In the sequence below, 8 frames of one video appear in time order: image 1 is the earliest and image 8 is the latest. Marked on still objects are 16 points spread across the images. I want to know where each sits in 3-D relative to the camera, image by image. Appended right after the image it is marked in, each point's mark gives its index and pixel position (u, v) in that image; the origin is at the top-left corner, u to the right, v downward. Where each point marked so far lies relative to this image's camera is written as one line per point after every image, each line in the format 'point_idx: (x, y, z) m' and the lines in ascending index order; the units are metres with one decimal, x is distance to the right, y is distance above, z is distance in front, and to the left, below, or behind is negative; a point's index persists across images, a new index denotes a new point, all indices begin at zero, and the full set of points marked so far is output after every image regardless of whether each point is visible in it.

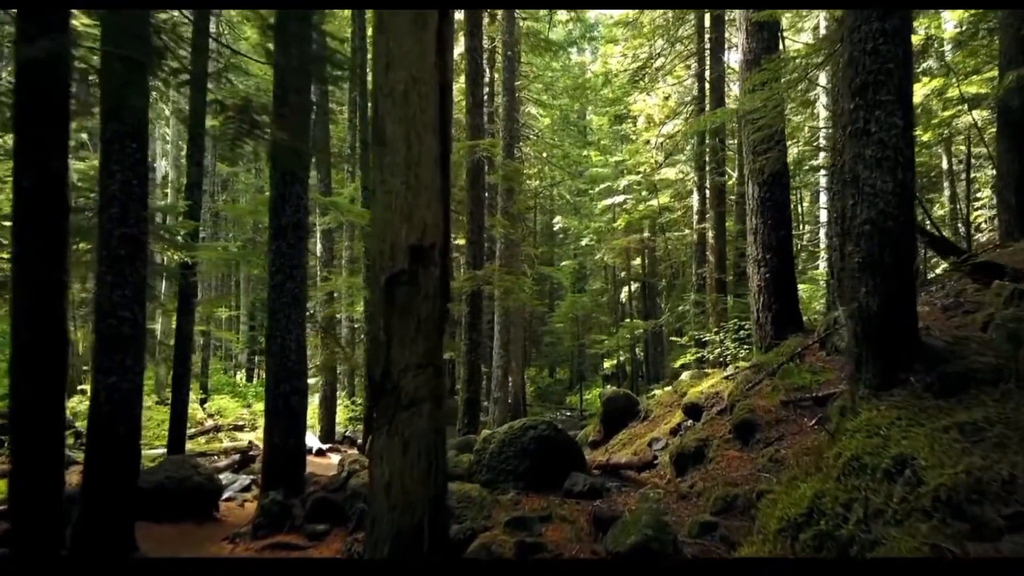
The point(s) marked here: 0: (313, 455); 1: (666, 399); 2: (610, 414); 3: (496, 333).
0: (-4.6, -4.0, +16.2) m
1: (+2.1, -1.6, +9.4) m
2: (+1.3, -1.8, +9.4) m
3: (-0.4, -1.3, +19.5) m
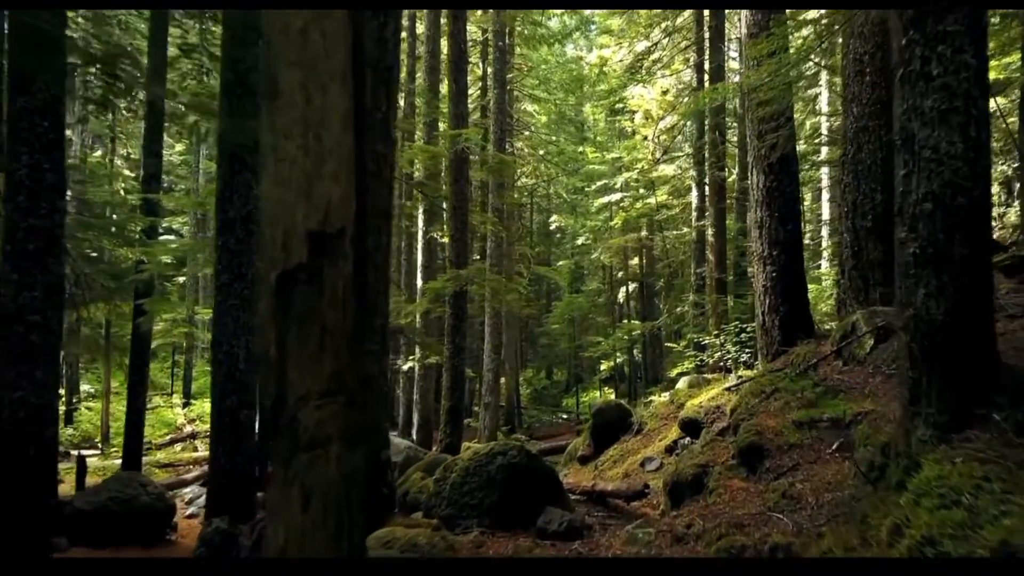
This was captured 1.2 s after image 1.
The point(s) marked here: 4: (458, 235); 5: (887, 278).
0: (-4.9, -4.0, +15.4) m
1: (+1.8, -1.6, +8.6) m
2: (+1.1, -1.8, +8.6) m
3: (-0.7, -1.3, +18.7) m
4: (-1.0, +0.9, +11.8) m
5: (+4.8, +0.1, +8.8) m
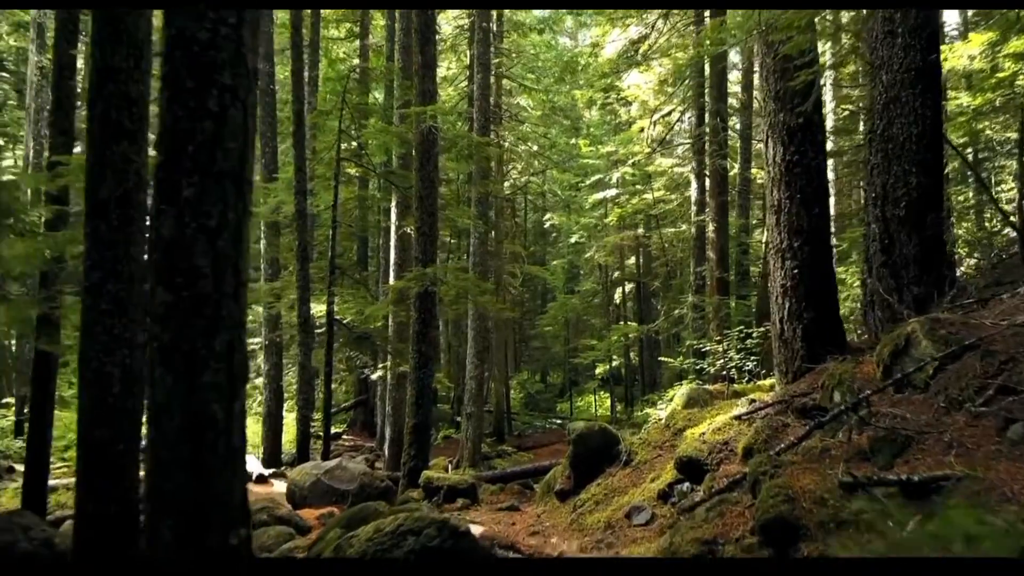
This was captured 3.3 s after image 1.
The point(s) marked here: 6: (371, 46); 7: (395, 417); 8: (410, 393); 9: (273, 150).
0: (-5.2, -4.0, +14.0) m
1: (+1.5, -1.6, +7.1) m
2: (+0.7, -1.8, +7.2) m
3: (-1.1, -1.3, +17.3) m
4: (-1.3, +0.9, +10.4) m
5: (+4.4, +0.1, +7.4) m
6: (-3.7, +6.4, +18.1) m
7: (-2.1, -2.3, +12.5) m
8: (-1.5, -1.6, +10.2) m
9: (-5.6, +3.2, +16.2) m
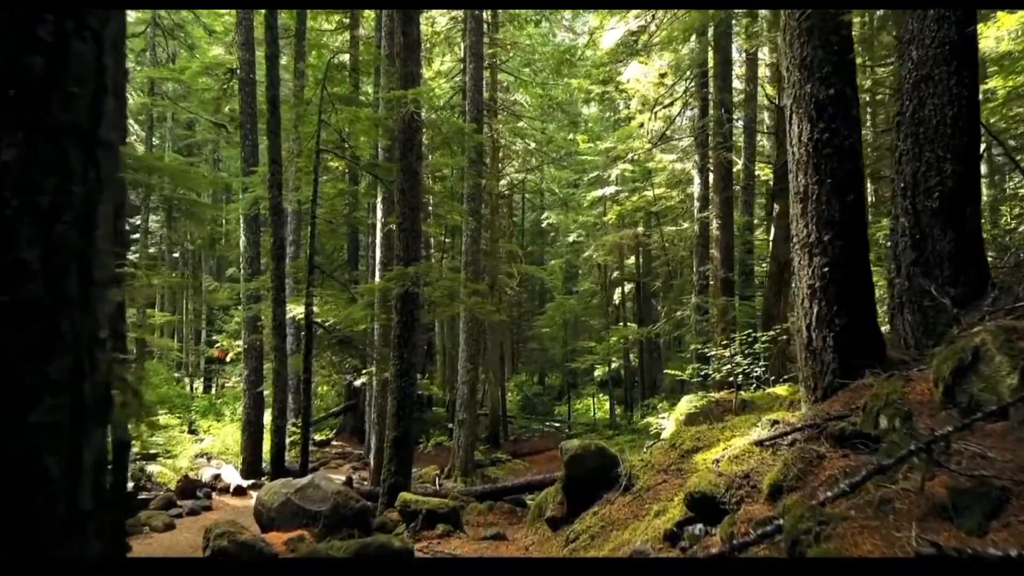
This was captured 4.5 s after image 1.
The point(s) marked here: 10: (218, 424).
0: (-5.4, -4.0, +13.2) m
1: (+1.3, -1.6, +6.3) m
2: (+0.6, -1.8, +6.4) m
3: (-1.2, -1.3, +16.5) m
4: (-1.5, +0.9, +9.5) m
5: (+4.3, +0.1, +6.6) m
6: (-3.8, +6.4, +17.3) m
7: (-2.3, -2.4, +11.7) m
8: (-1.6, -1.6, +9.3) m
9: (-5.8, +3.2, +15.4) m
10: (-8.5, -3.9, +19.9) m
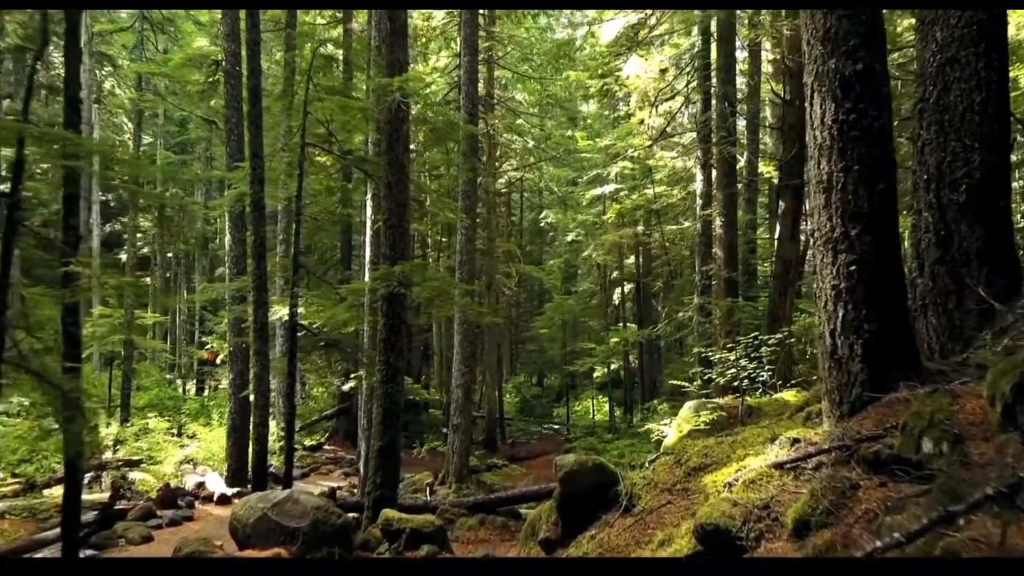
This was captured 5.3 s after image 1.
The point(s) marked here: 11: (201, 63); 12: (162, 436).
0: (-5.5, -4.0, +12.7) m
1: (+1.2, -1.6, +5.8) m
2: (+0.5, -1.8, +5.9) m
3: (-1.3, -1.3, +15.9) m
4: (-1.6, +0.9, +9.0) m
5: (+4.2, +0.1, +6.1) m
6: (-3.9, +6.3, +16.8) m
7: (-2.4, -2.4, +11.2) m
8: (-1.7, -1.6, +8.8) m
9: (-5.8, +3.2, +14.8) m
10: (-8.6, -3.9, +19.4) m
11: (-6.7, +4.9, +14.9) m
12: (-9.2, -3.9, +18.1) m
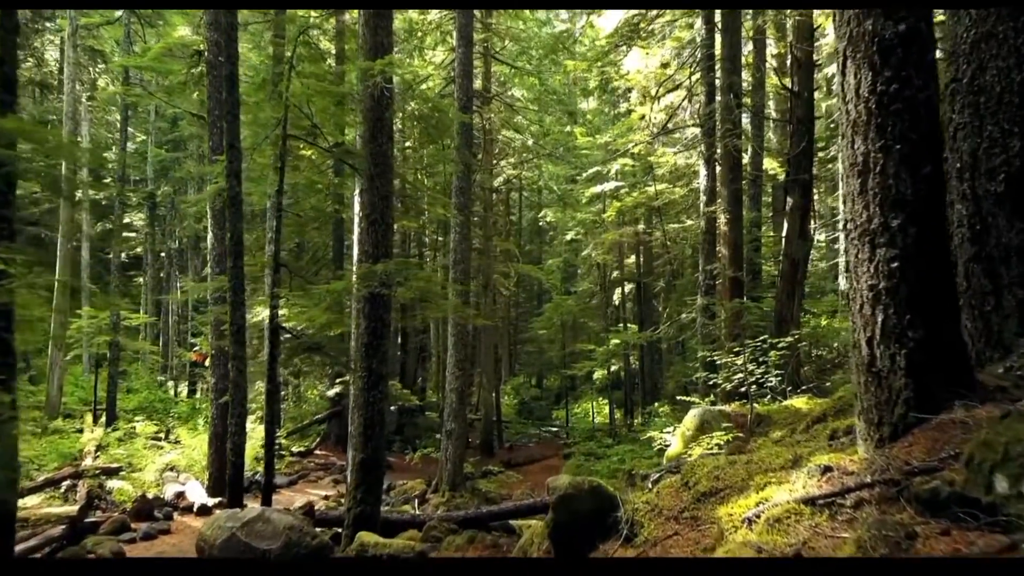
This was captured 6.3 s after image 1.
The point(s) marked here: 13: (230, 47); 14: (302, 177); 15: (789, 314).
0: (-5.6, -4.0, +12.0) m
1: (+1.1, -1.6, +5.2) m
2: (+0.4, -1.8, +5.3) m
3: (-1.4, -1.3, +15.3) m
4: (-1.7, +0.9, +8.4) m
5: (+4.1, +0.1, +5.4) m
6: (-4.0, +6.3, +16.1) m
7: (-2.5, -2.4, +10.5) m
8: (-1.8, -1.6, +8.2) m
9: (-5.9, +3.2, +14.2) m
10: (-8.7, -3.9, +18.8) m
11: (-6.8, +4.9, +14.3) m
12: (-9.3, -3.9, +17.5) m
13: (-4.2, +3.6, +10.4) m
14: (-3.7, +1.9, +12.0) m
15: (+5.1, -0.5, +12.7) m
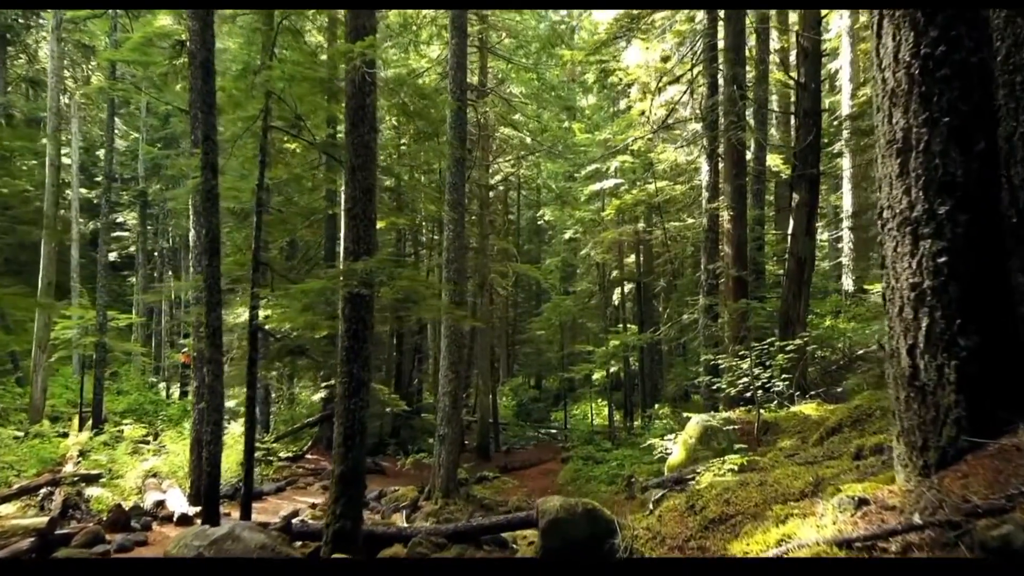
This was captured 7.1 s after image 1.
0: (-5.7, -4.0, +11.5) m
1: (+1.0, -1.6, +4.6) m
2: (+0.3, -1.8, +4.7) m
3: (-1.5, -1.3, +14.8) m
4: (-1.8, +0.9, +7.9) m
5: (+4.0, +0.1, +4.9) m
6: (-4.1, +6.3, +15.6) m
7: (-2.6, -2.4, +10.0) m
8: (-1.9, -1.6, +7.6) m
9: (-6.0, +3.2, +13.7) m
10: (-8.8, -3.9, +18.2) m
11: (-6.9, +4.9, +13.7) m
12: (-9.4, -3.9, +17.0) m
13: (-4.3, +3.6, +9.9) m
14: (-3.8, +2.0, +11.4) m
15: (+5.0, -0.5, +12.2) m
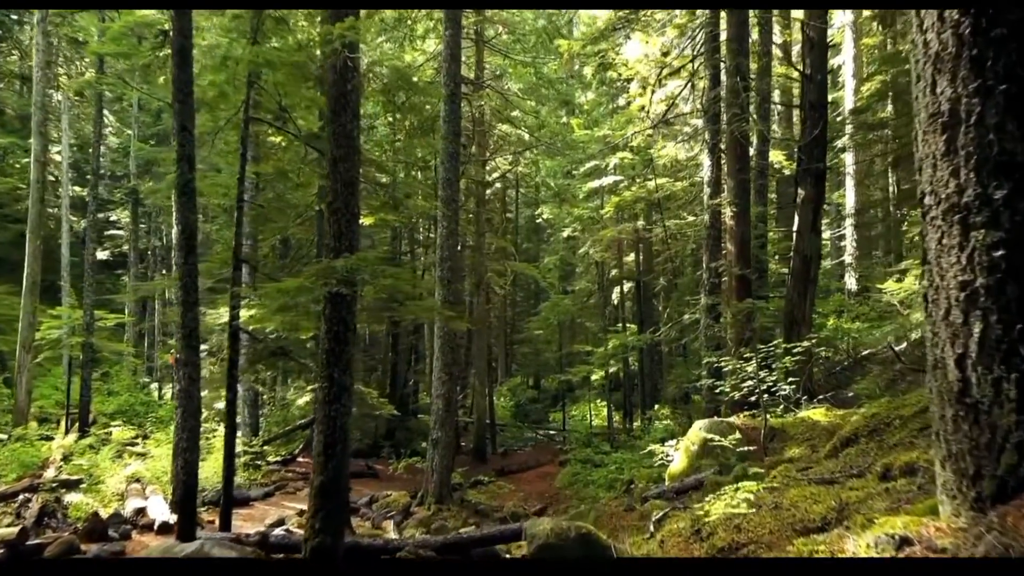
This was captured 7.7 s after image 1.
0: (-5.8, -4.0, +11.0) m
1: (+0.9, -1.6, +4.2) m
2: (+0.2, -1.8, +4.3) m
3: (-1.6, -1.3, +14.3) m
4: (-1.8, +0.9, +7.4) m
5: (+3.9, +0.1, +4.5) m
6: (-4.2, +6.4, +15.1) m
7: (-2.6, -2.3, +9.5) m
8: (-2.0, -1.6, +7.2) m
9: (-6.1, +3.2, +13.2) m
10: (-8.9, -3.9, +17.8) m
11: (-7.0, +4.9, +13.3) m
12: (-9.5, -3.9, +16.5) m
13: (-4.4, +3.6, +9.4) m
14: (-3.9, +2.0, +11.0) m
15: (+4.9, -0.5, +11.7) m
